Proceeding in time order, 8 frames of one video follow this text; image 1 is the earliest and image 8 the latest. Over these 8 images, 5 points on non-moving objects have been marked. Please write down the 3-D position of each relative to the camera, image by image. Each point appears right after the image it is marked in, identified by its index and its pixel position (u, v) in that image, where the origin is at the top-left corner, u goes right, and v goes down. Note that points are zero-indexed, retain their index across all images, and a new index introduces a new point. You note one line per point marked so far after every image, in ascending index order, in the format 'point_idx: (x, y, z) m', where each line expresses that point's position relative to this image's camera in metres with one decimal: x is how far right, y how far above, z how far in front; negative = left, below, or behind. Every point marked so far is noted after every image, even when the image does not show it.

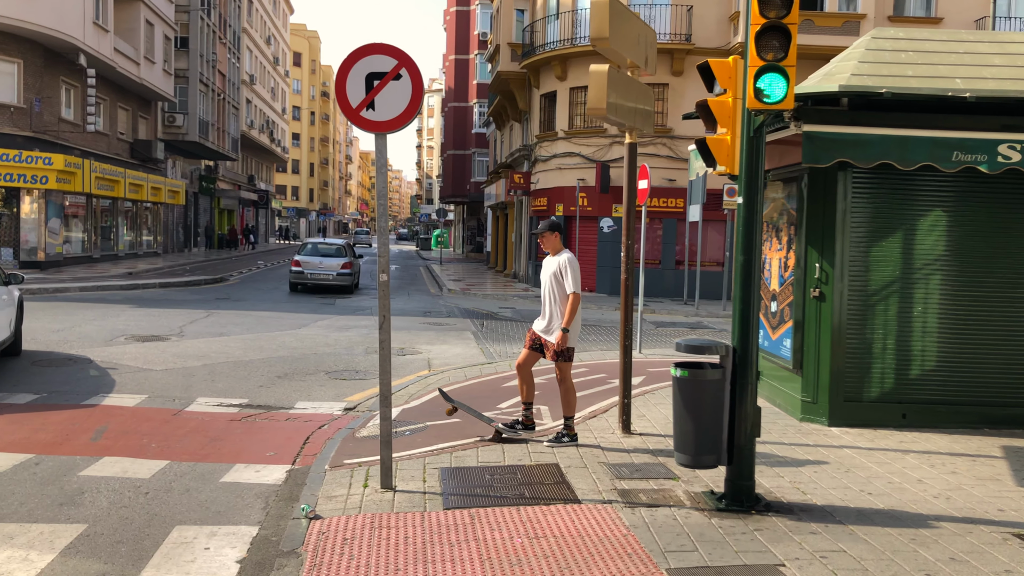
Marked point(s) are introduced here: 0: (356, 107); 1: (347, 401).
0: (-0.9, +1.1, +5.4) m
1: (-1.5, -1.1, +8.3) m
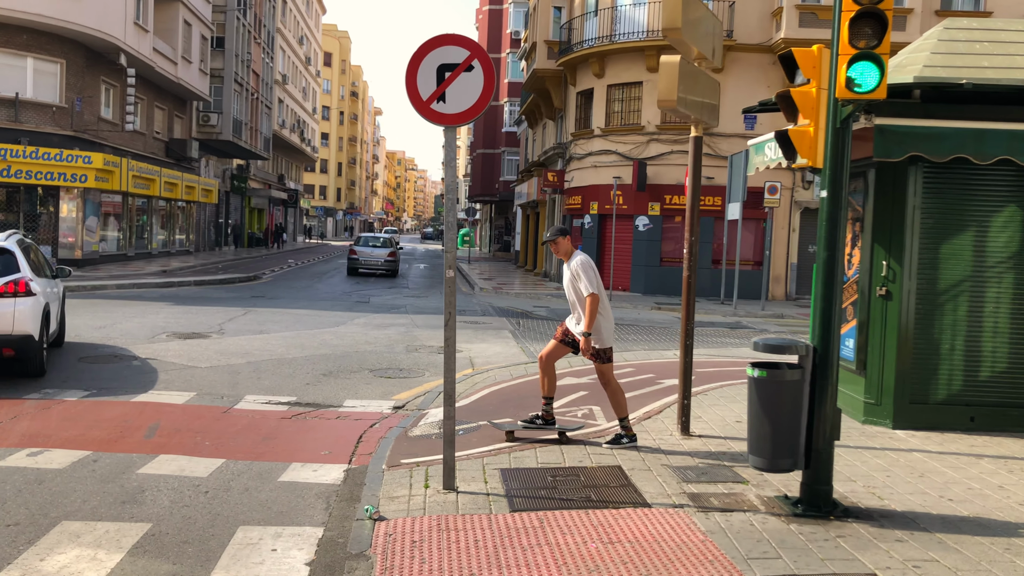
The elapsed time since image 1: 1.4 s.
0: (-0.5, +1.1, +5.3) m
1: (-1.1, -1.0, +8.2) m
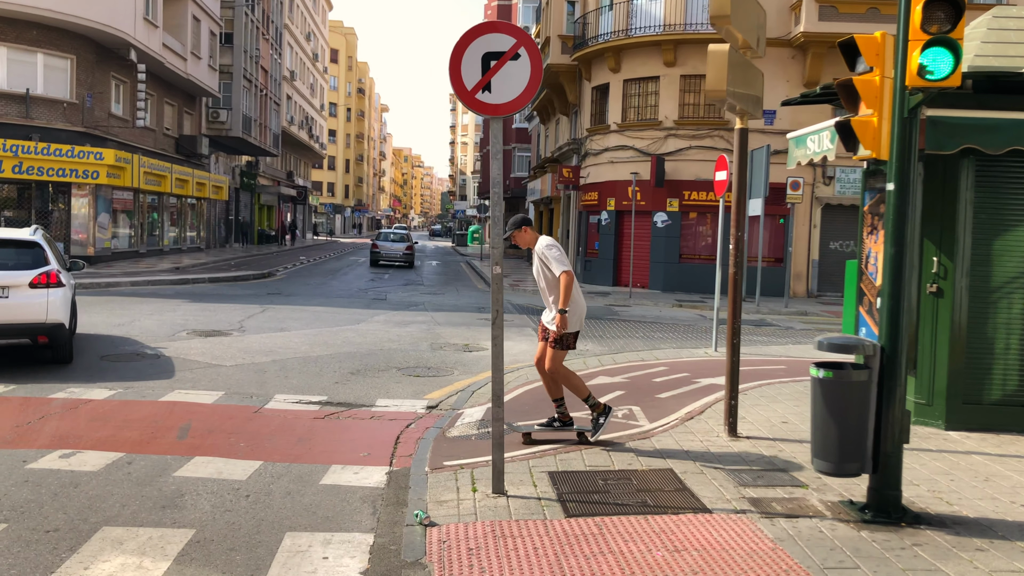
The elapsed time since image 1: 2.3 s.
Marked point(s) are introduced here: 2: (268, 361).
0: (-0.2, +1.1, +5.1) m
1: (-0.7, -1.0, +8.0) m
2: (-2.6, -0.8, +9.7) m
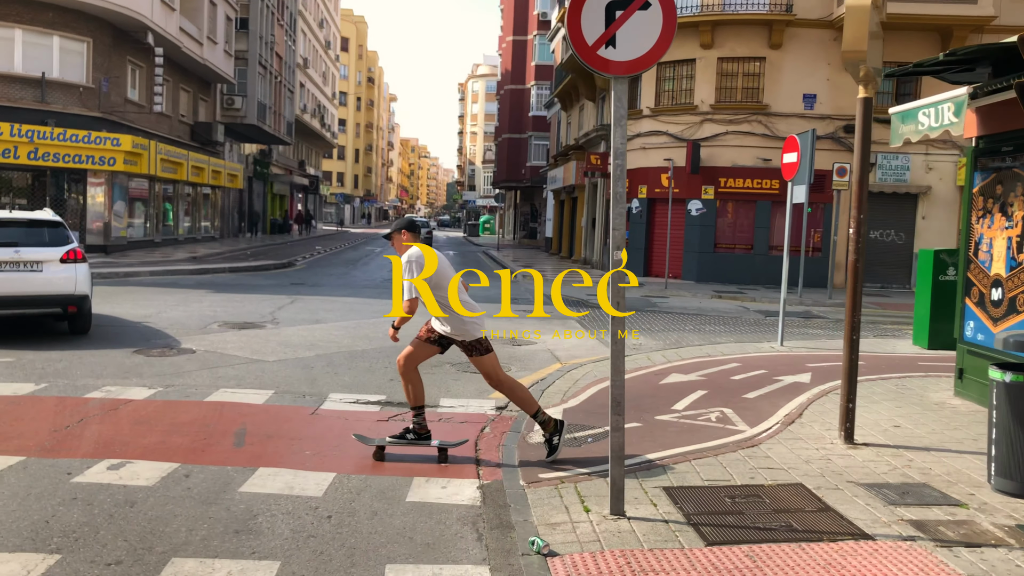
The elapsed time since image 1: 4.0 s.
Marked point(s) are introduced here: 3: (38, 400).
0: (+0.4, +1.2, +4.3) m
1: (-0.1, -0.9, +7.4) m
2: (-2.0, -0.7, +9.0) m
3: (-3.5, -0.8, +6.6) m
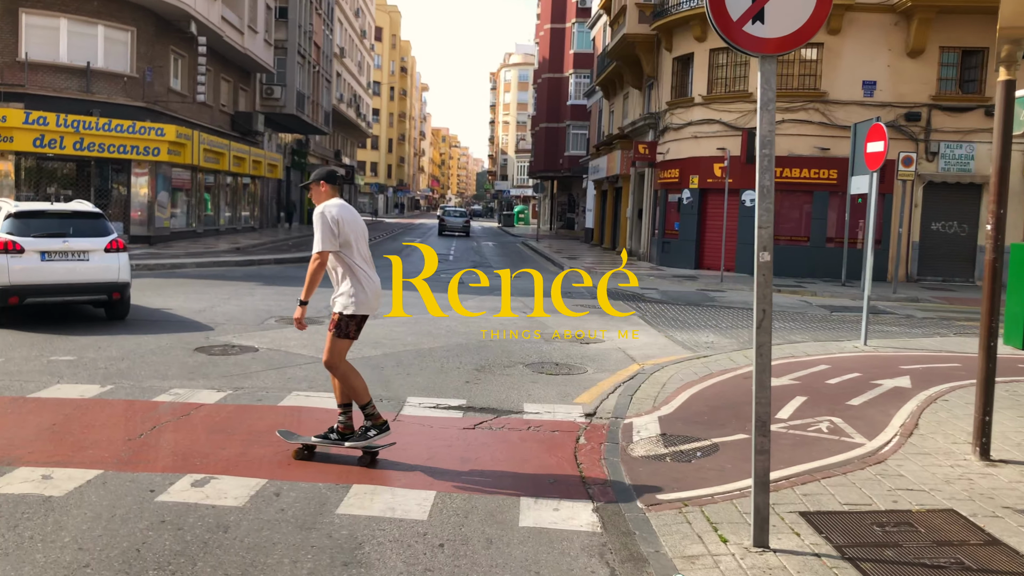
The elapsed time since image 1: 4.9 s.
0: (+1.0, +1.1, +3.9) m
1: (+0.5, -0.9, +6.9) m
2: (-1.3, -0.6, +8.6) m
3: (-2.8, -0.8, +6.2) m
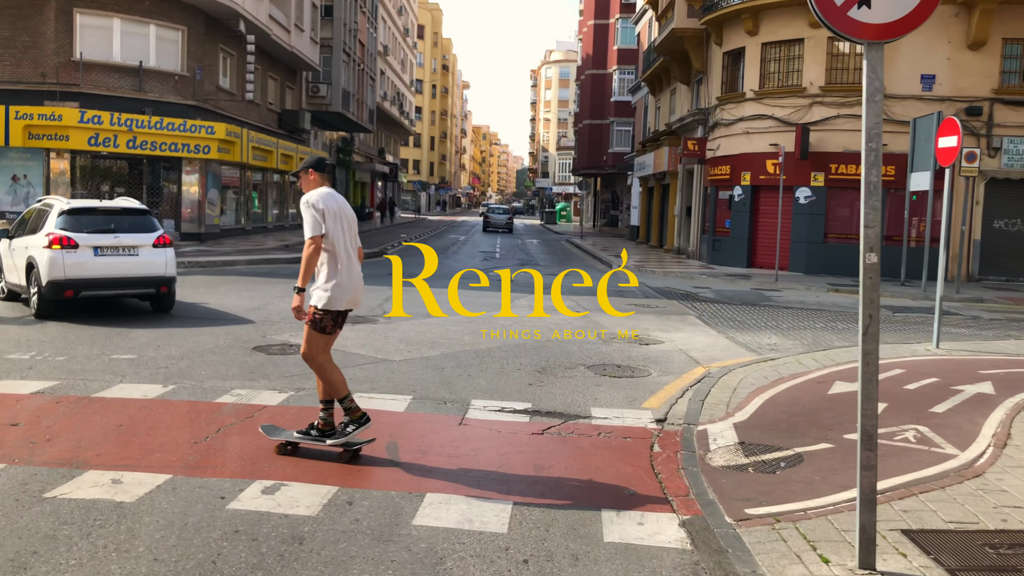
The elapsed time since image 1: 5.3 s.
0: (+1.3, +1.1, +3.6) m
1: (+1.0, -0.9, +6.7) m
2: (-0.7, -0.6, +8.5) m
3: (-2.3, -0.8, +6.2) m
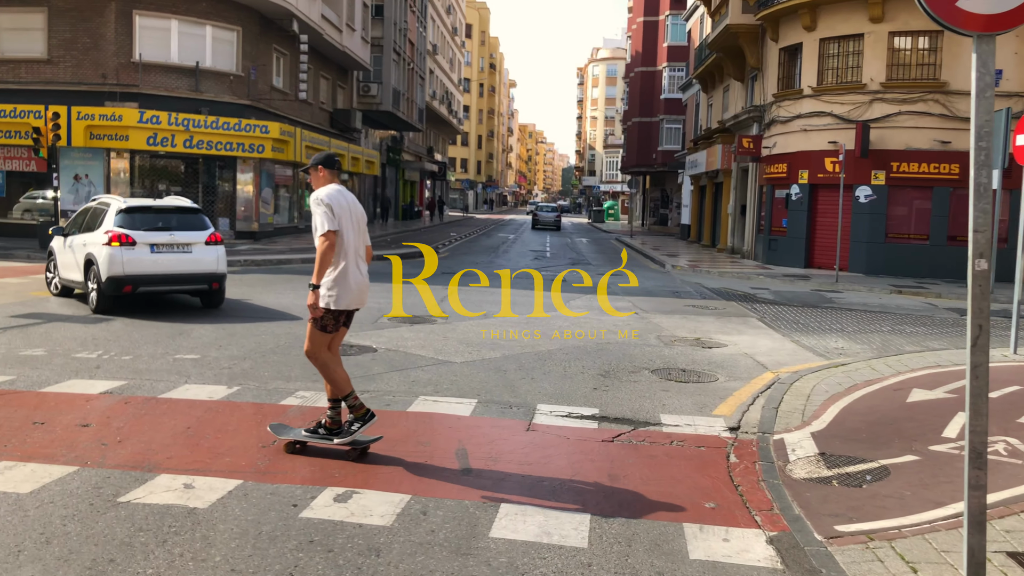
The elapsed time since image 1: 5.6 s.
0: (+1.7, +1.1, +3.4) m
1: (+1.5, -0.9, +6.5) m
2: (-0.1, -0.6, +8.3) m
3: (-1.9, -0.8, +6.1) m
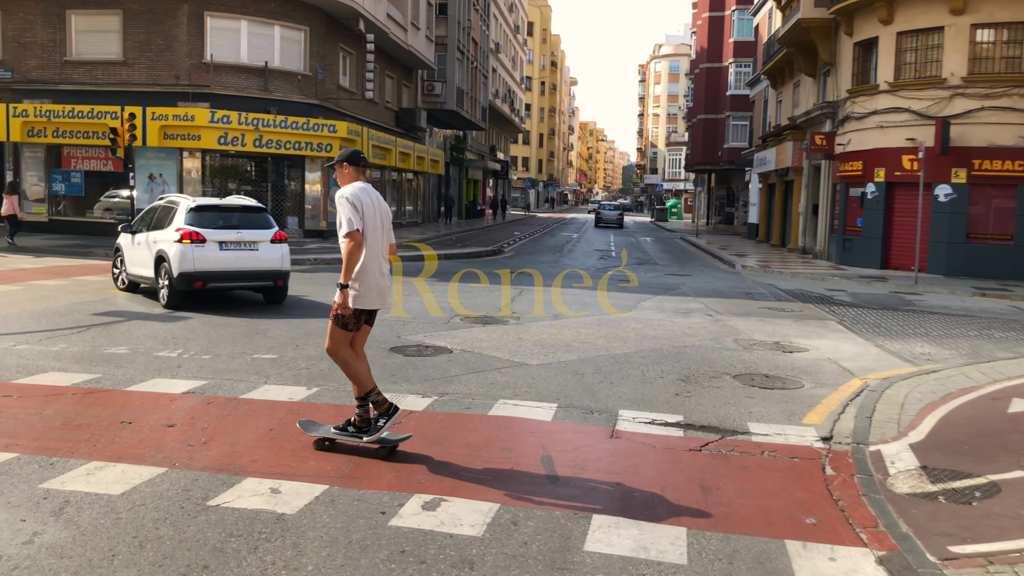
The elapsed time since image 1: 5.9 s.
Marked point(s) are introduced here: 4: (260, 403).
0: (+2.1, +1.1, +3.1) m
1: (+2.1, -1.0, +6.2) m
2: (+0.6, -0.7, +8.2) m
3: (-1.3, -0.8, +6.1) m
4: (-1.7, -0.8, +6.1) m
